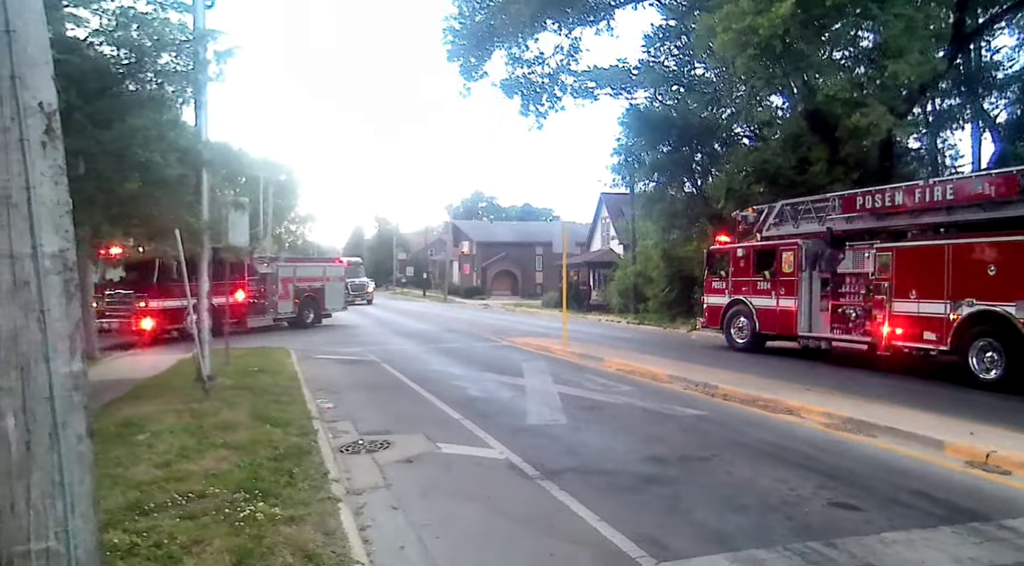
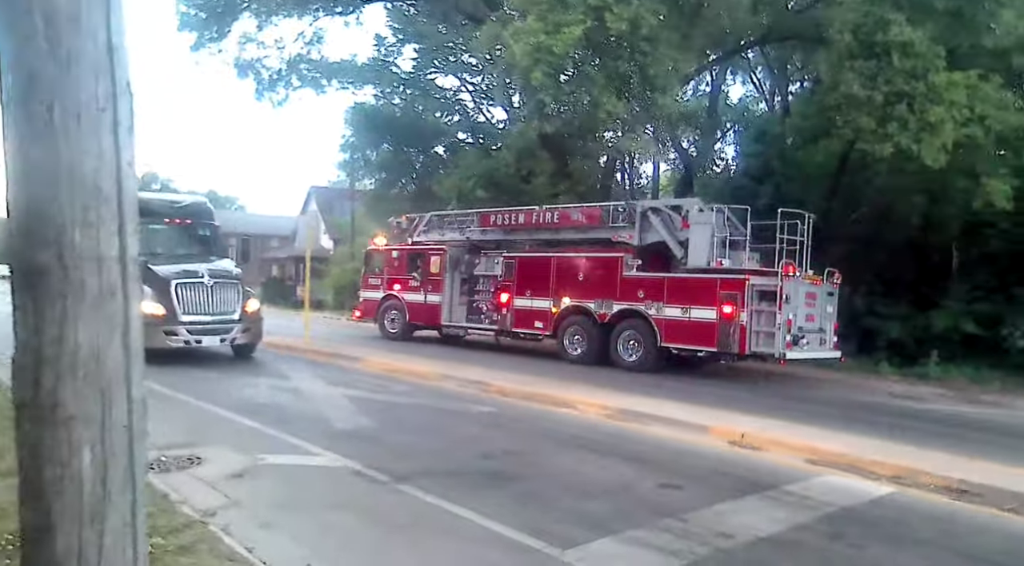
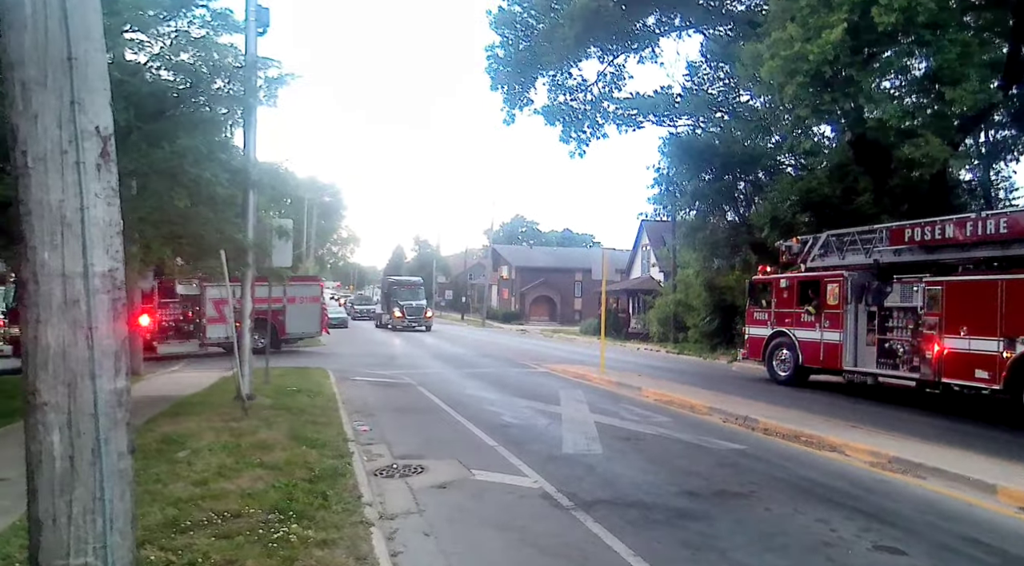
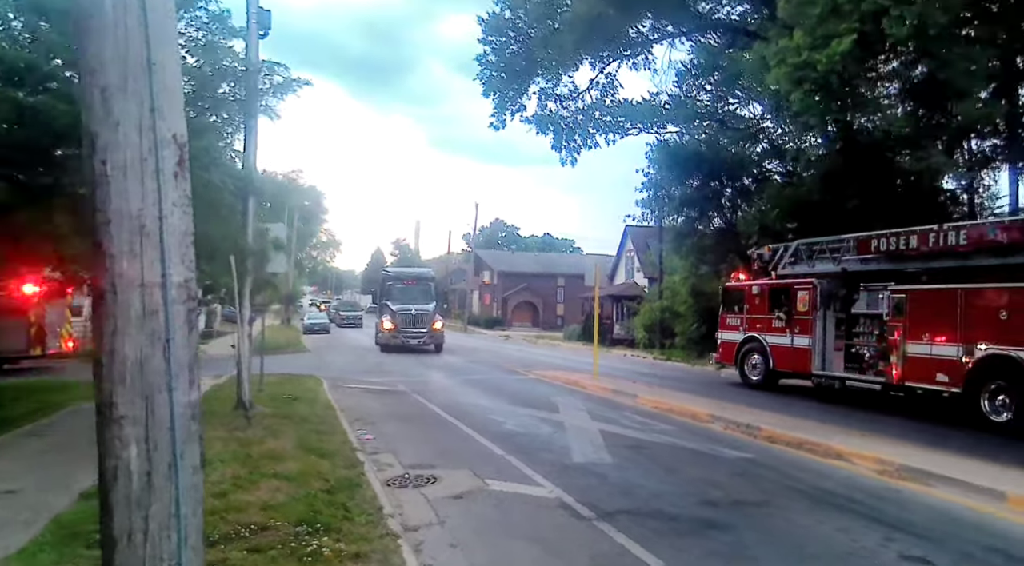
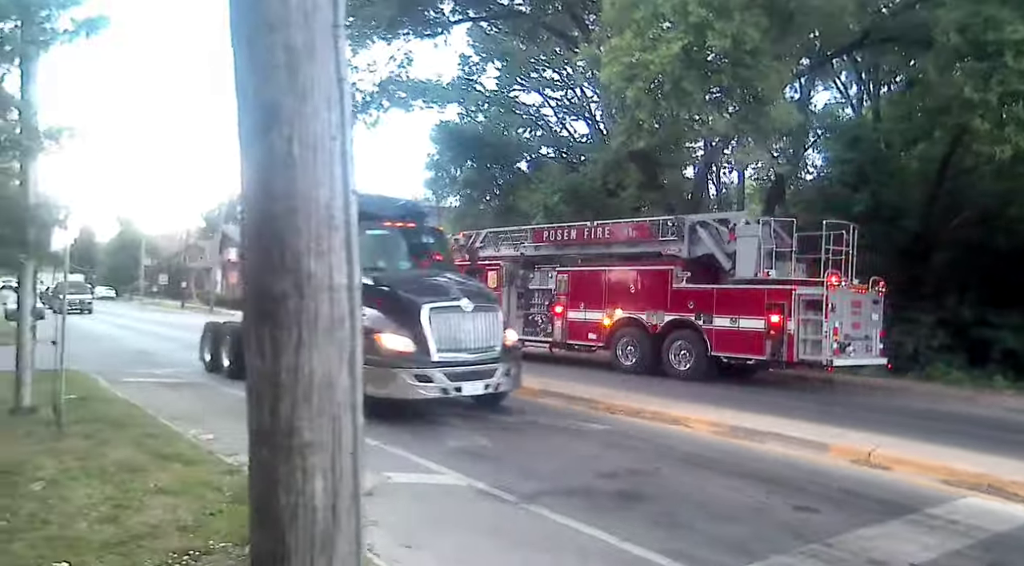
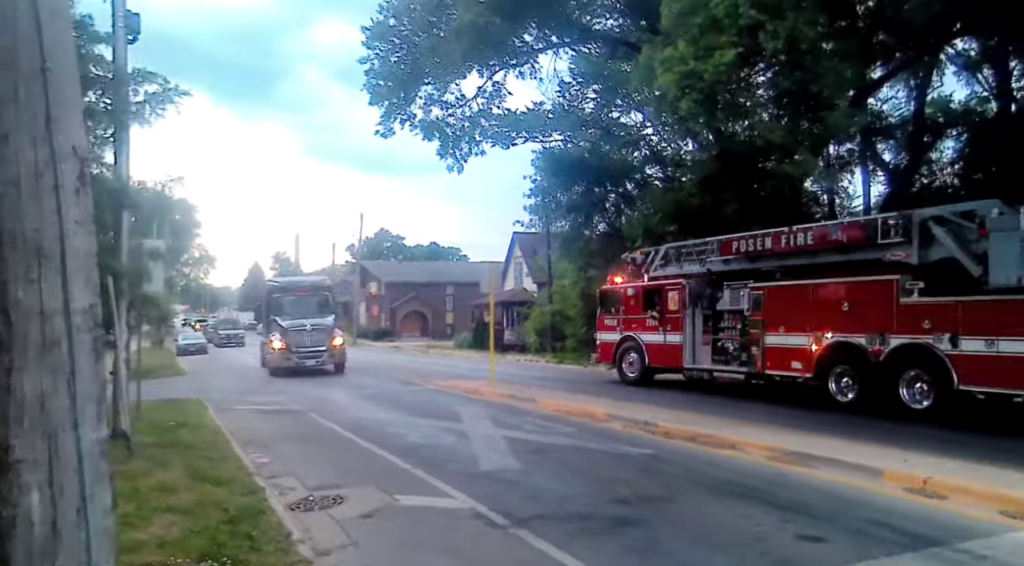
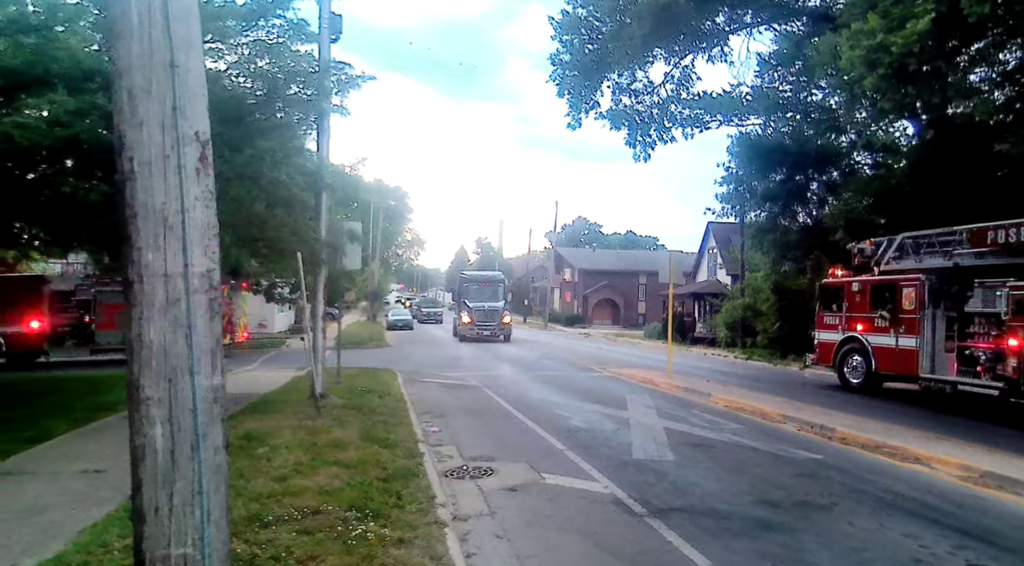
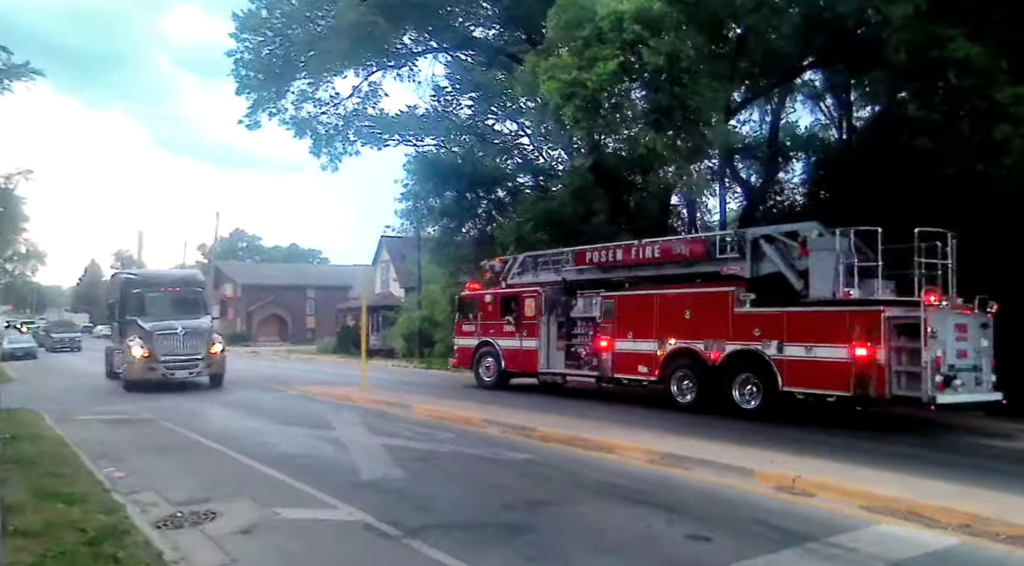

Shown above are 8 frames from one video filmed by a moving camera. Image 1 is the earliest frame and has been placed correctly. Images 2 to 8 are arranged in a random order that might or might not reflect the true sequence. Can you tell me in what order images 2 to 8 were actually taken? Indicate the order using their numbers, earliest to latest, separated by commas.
3, 7, 4, 6, 8, 2, 5
